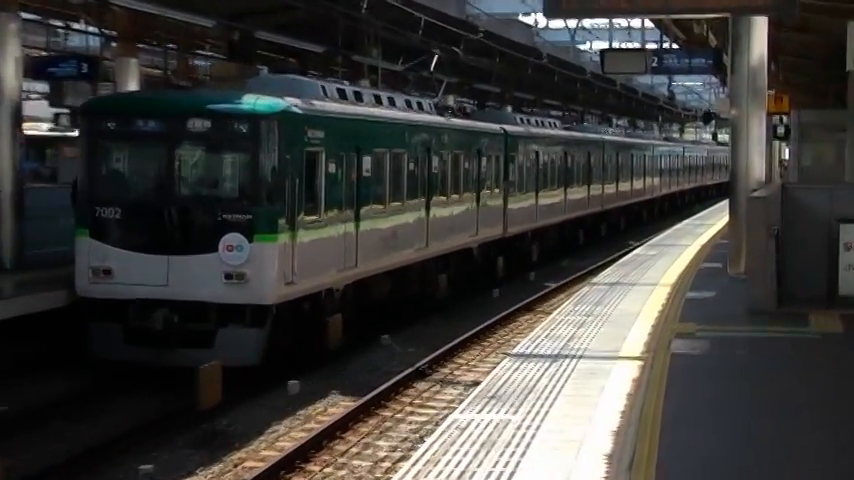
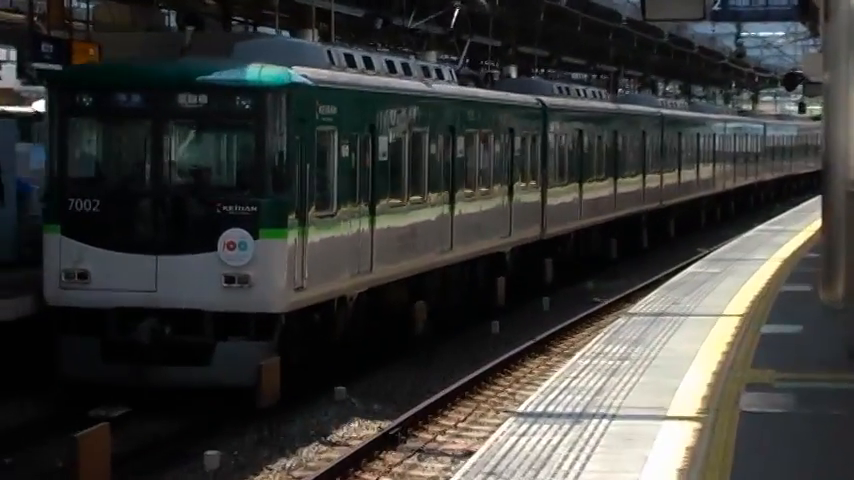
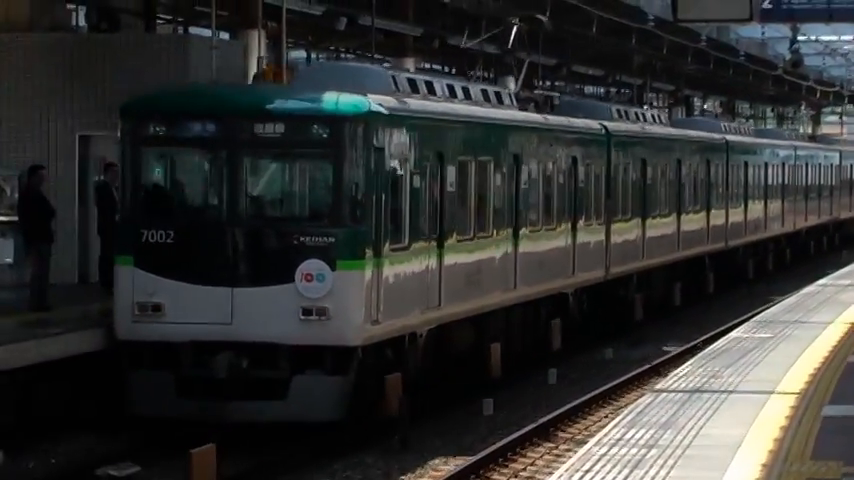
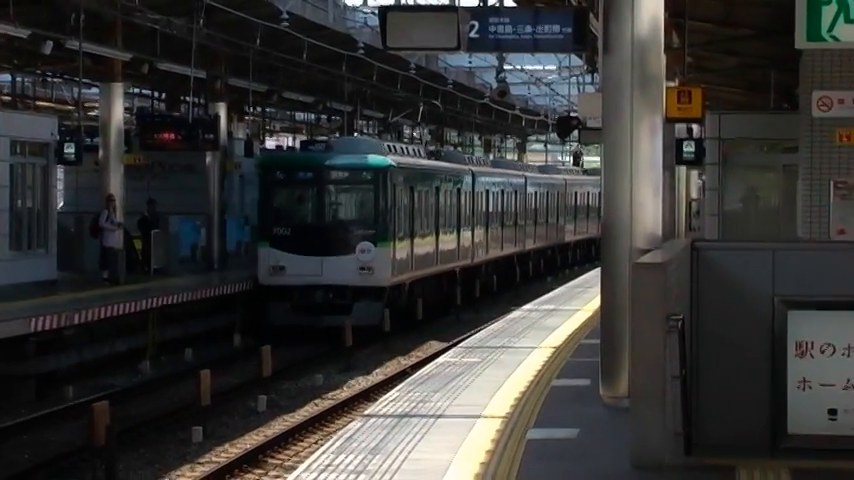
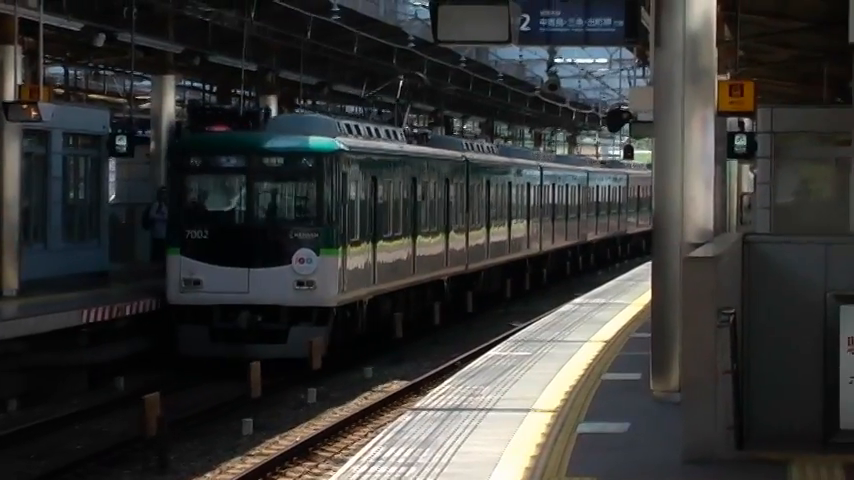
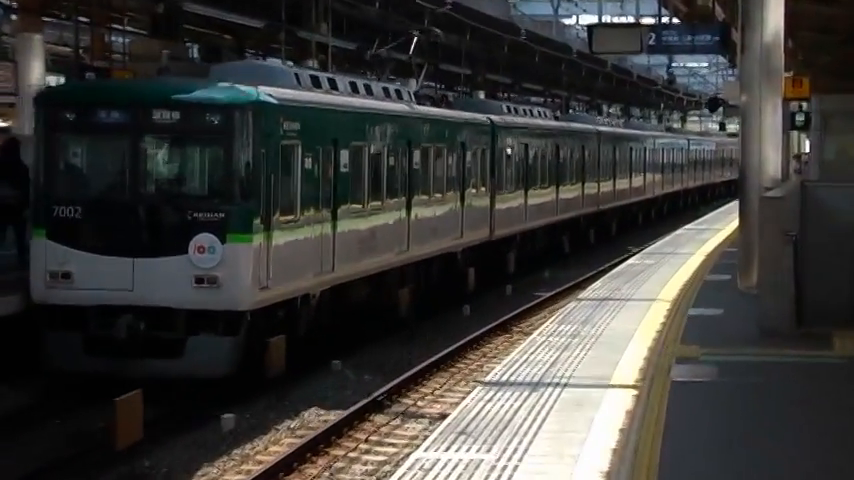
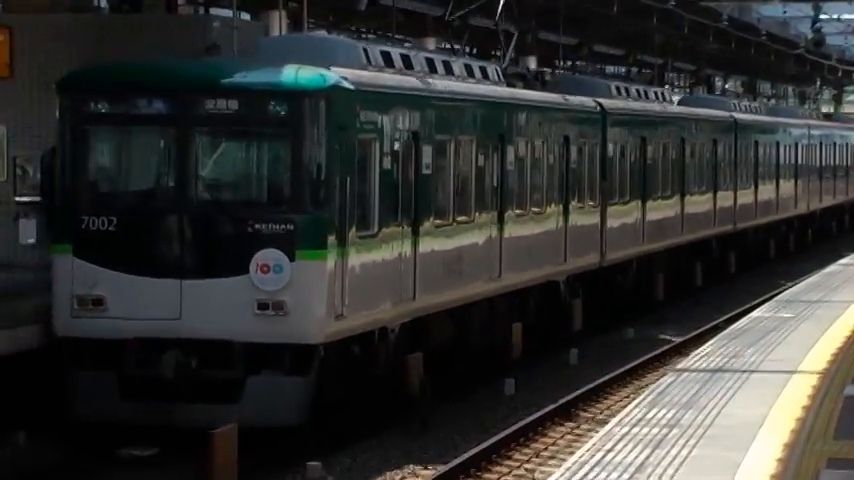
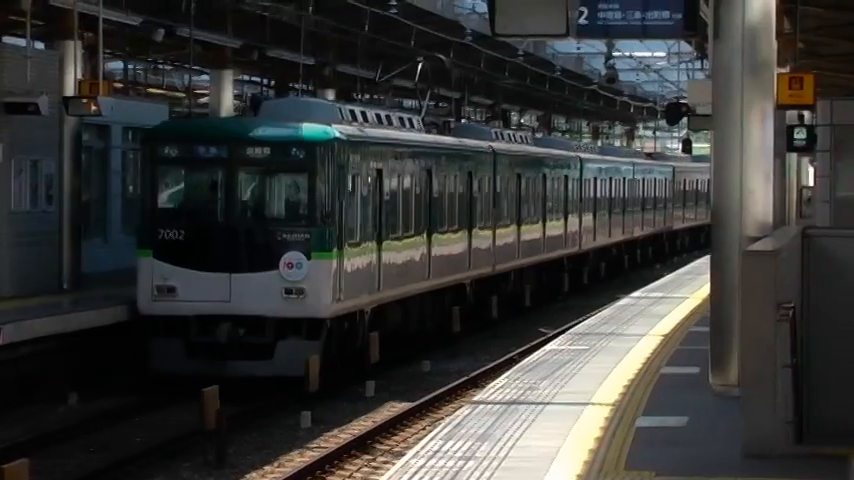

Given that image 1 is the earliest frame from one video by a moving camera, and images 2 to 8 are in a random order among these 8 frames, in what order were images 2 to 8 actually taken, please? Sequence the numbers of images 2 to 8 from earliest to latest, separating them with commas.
6, 2, 7, 3, 8, 5, 4
